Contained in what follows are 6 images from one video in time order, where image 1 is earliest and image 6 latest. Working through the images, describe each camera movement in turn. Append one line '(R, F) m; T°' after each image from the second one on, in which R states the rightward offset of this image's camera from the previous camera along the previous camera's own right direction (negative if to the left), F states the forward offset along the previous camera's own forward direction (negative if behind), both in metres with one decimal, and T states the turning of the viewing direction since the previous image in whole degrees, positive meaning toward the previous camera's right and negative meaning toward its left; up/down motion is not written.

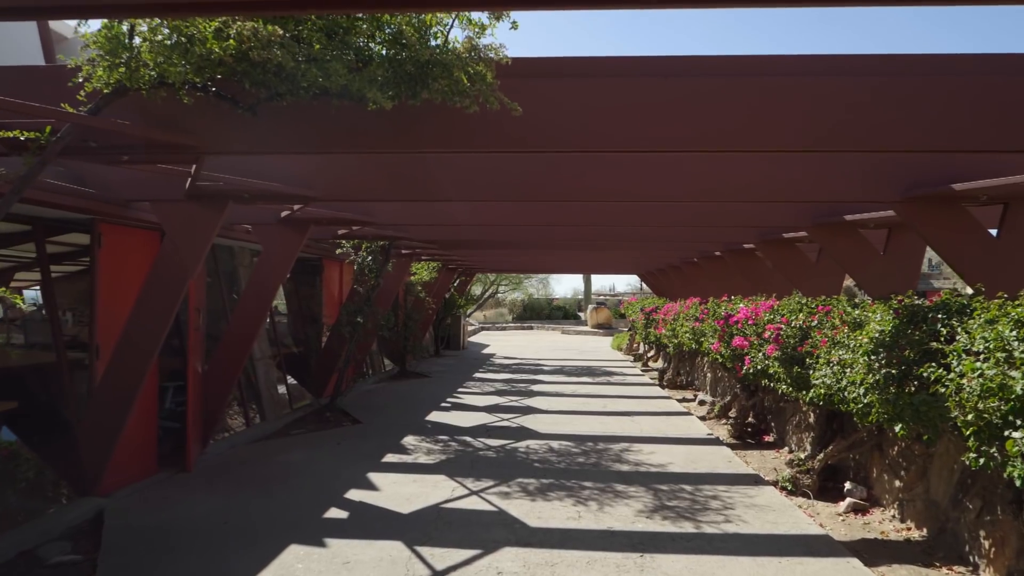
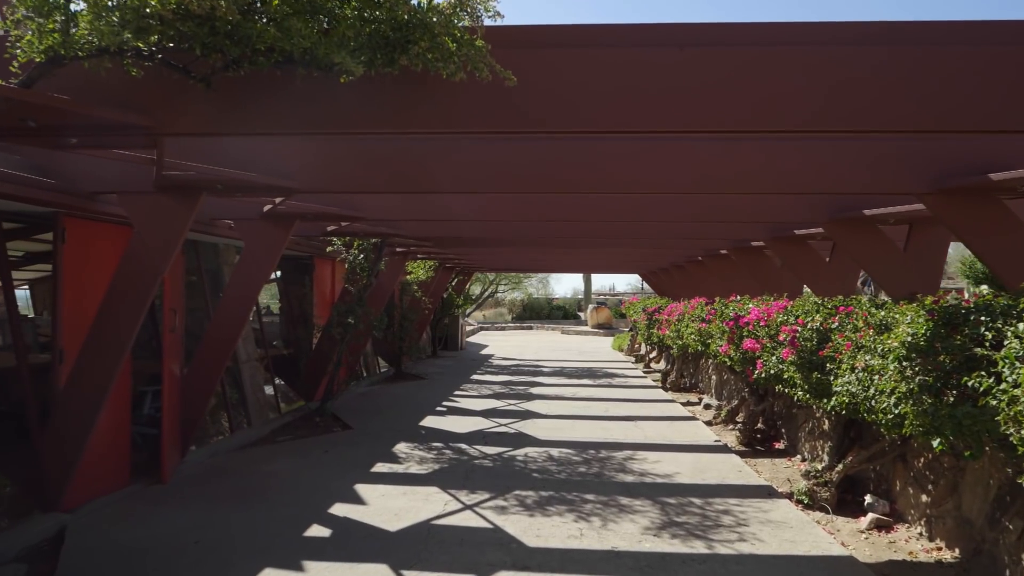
(0.0, +0.4) m; 0°
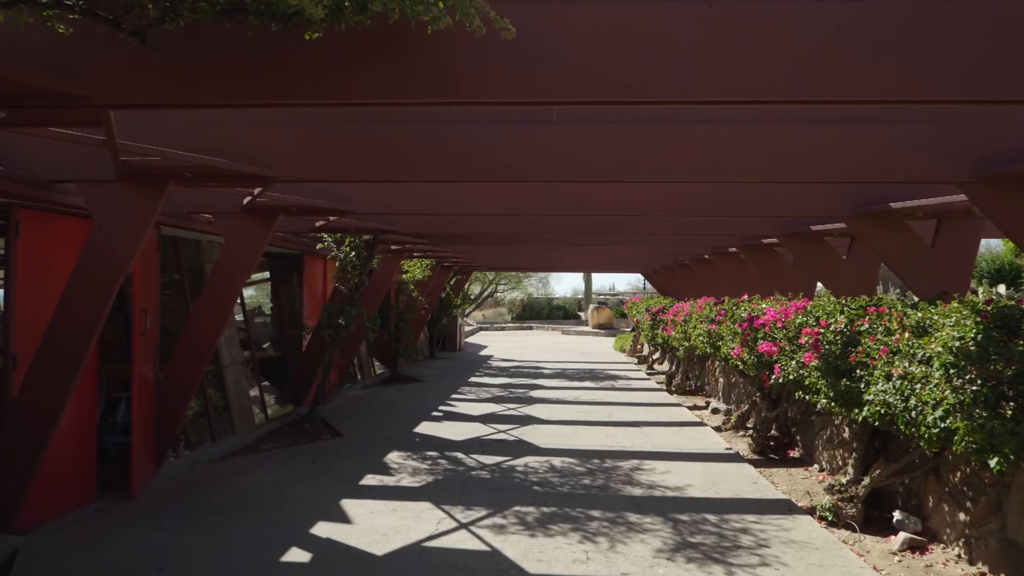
(0.0, +0.5) m; 0°
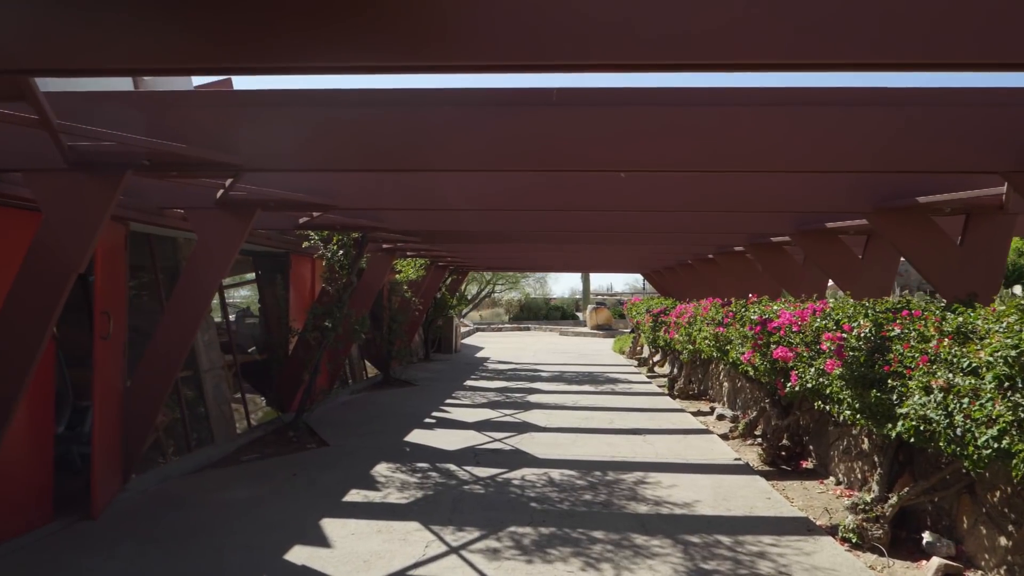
(0.0, +0.4) m; 0°
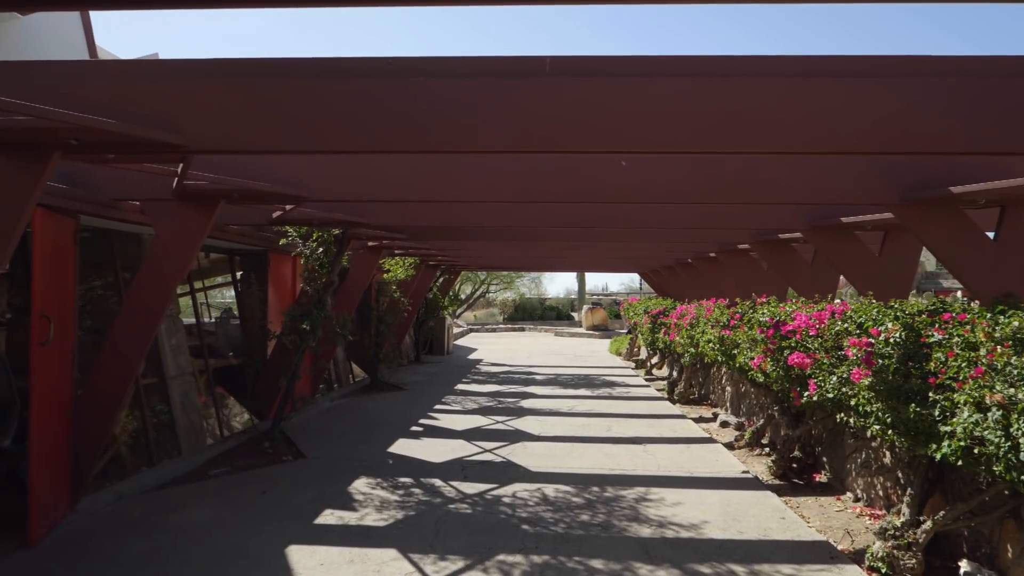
(0.0, +0.5) m; 0°
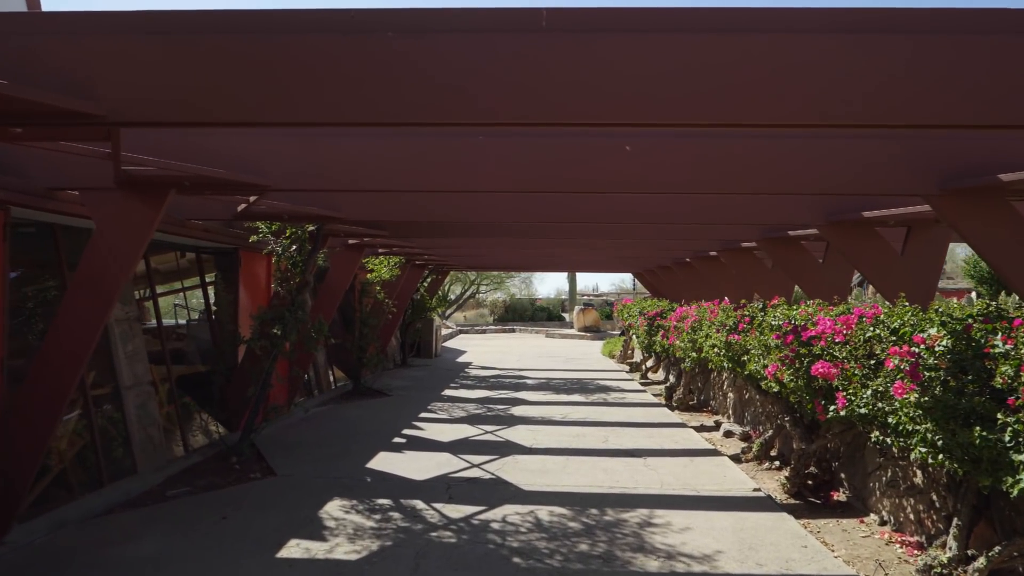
(0.0, +0.6) m; +1°
